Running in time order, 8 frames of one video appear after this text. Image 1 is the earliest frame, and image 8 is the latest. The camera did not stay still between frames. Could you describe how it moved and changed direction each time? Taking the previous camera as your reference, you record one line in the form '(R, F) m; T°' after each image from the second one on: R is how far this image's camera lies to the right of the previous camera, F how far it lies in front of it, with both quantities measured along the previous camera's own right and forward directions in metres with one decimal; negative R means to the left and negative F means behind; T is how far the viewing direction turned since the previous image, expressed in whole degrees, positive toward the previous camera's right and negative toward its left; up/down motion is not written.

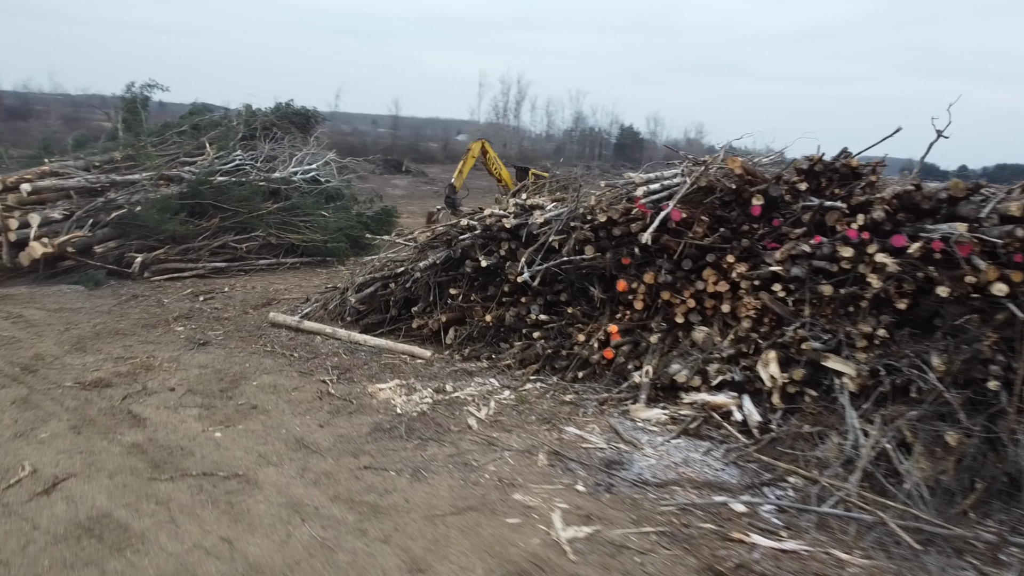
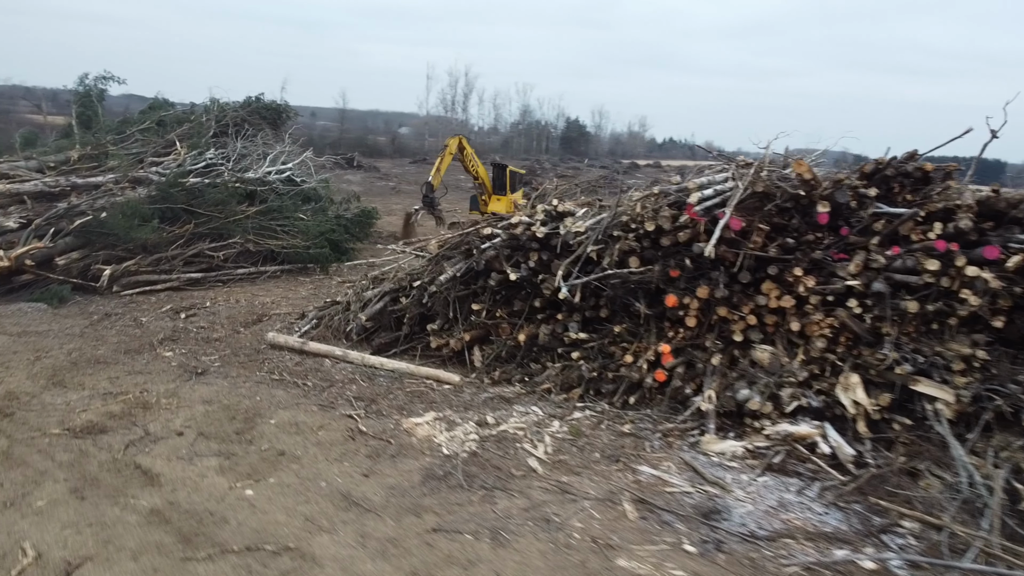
(-0.7, +0.7) m; +4°
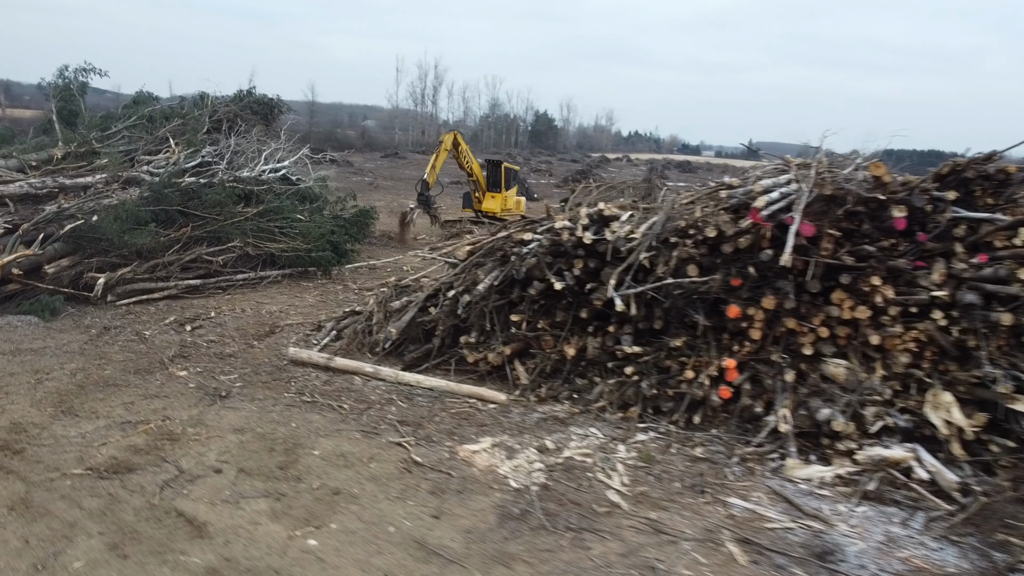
(-0.6, +0.5) m; +2°
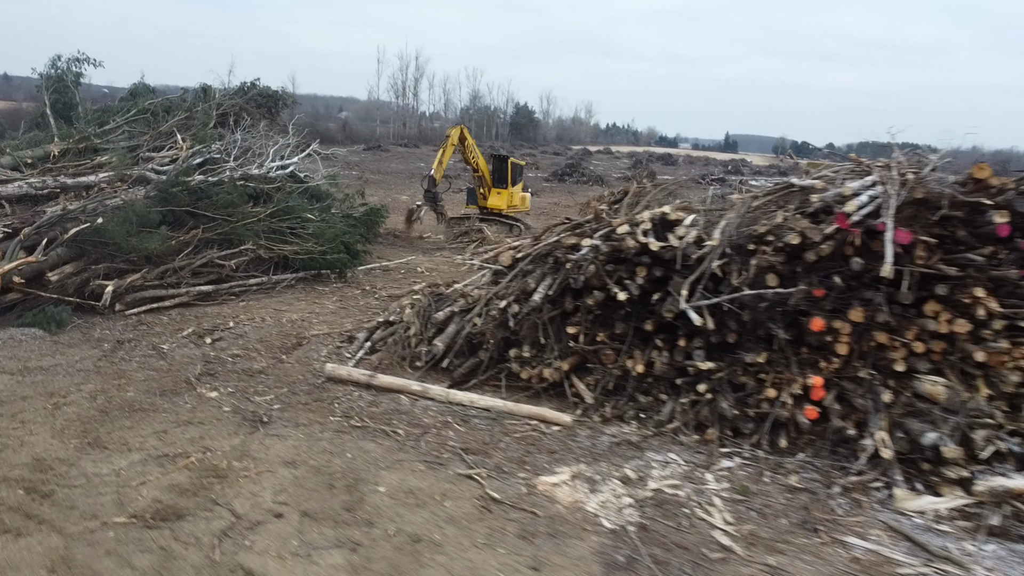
(-0.6, +0.5) m; +2°
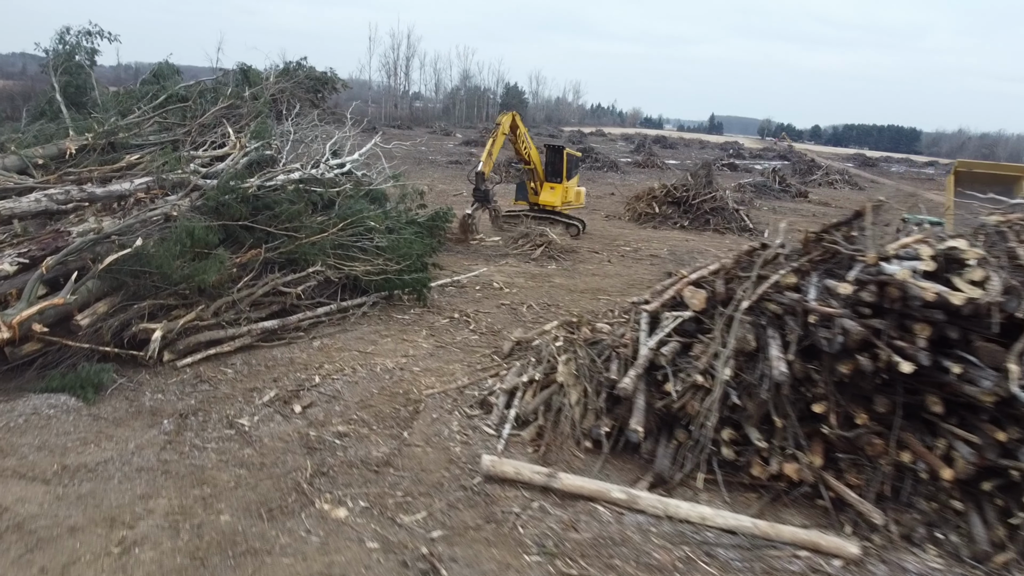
(-1.3, +1.7) m; +1°
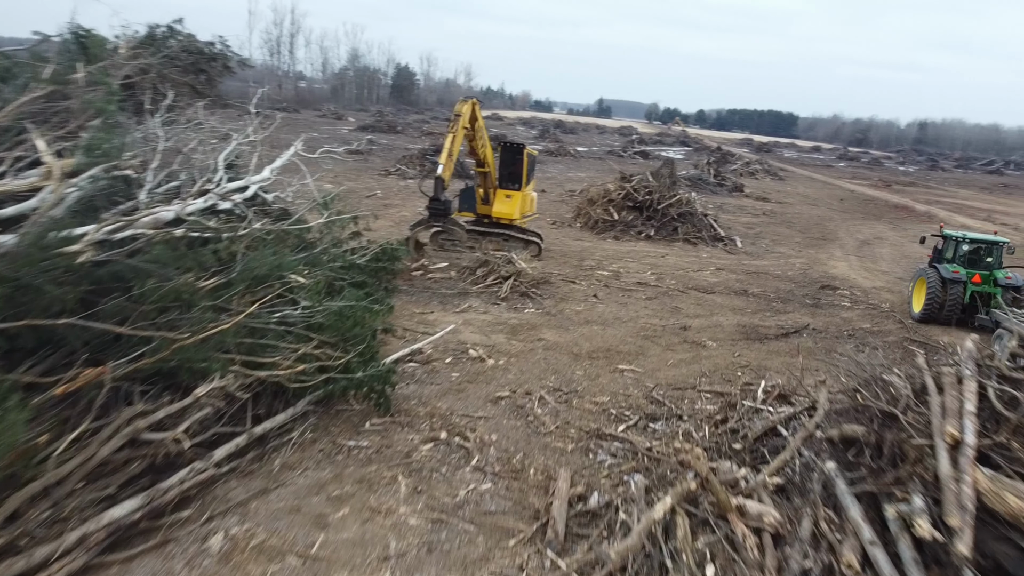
(-0.7, +2.8) m; +8°
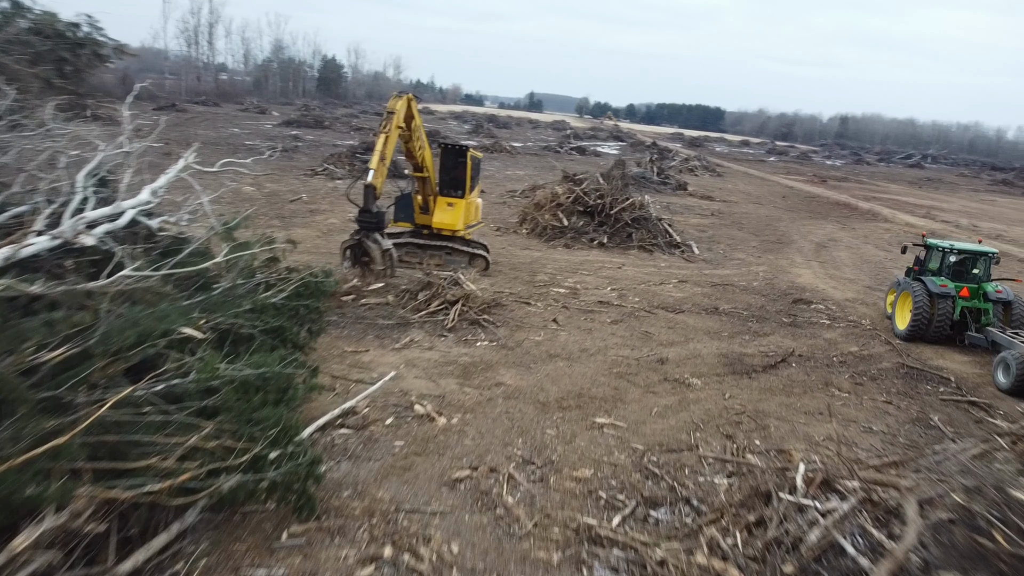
(-0.1, +1.2) m; +5°
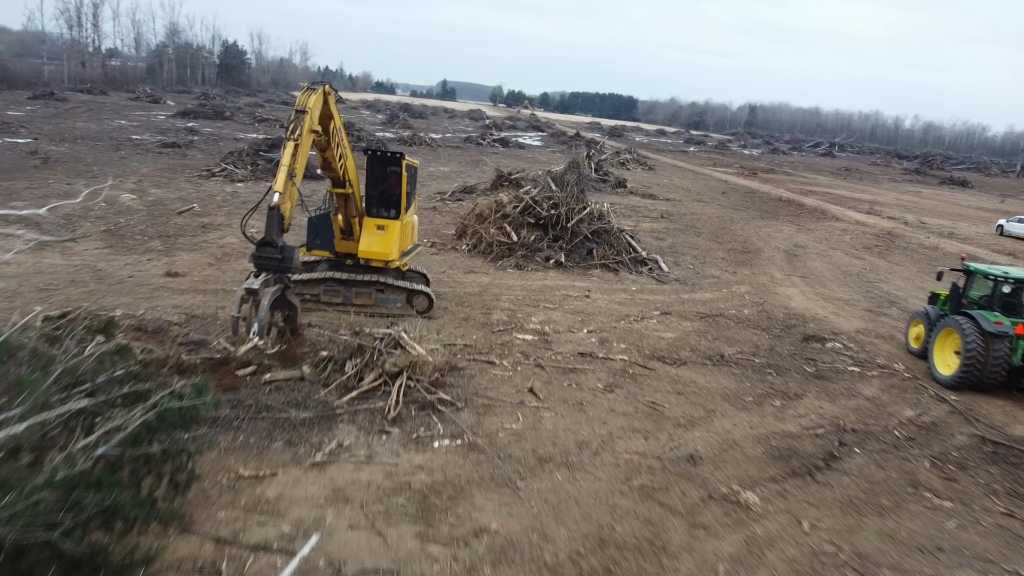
(-0.3, +2.1) m; +6°
